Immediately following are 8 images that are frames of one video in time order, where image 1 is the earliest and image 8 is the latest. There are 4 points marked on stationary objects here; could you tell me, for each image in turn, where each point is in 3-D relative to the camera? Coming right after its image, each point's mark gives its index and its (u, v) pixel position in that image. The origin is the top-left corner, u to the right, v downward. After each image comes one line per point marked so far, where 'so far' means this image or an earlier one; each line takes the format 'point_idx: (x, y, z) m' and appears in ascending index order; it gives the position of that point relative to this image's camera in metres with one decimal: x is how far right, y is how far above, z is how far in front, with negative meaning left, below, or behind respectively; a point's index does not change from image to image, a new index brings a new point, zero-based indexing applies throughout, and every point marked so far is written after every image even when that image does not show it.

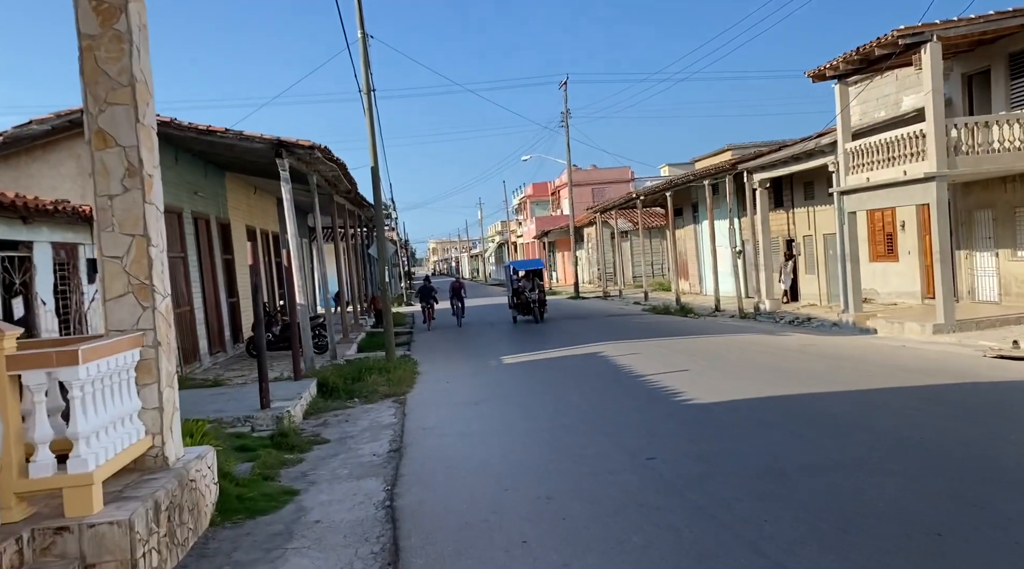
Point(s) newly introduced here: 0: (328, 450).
0: (-1.7, -1.6, +8.3) m
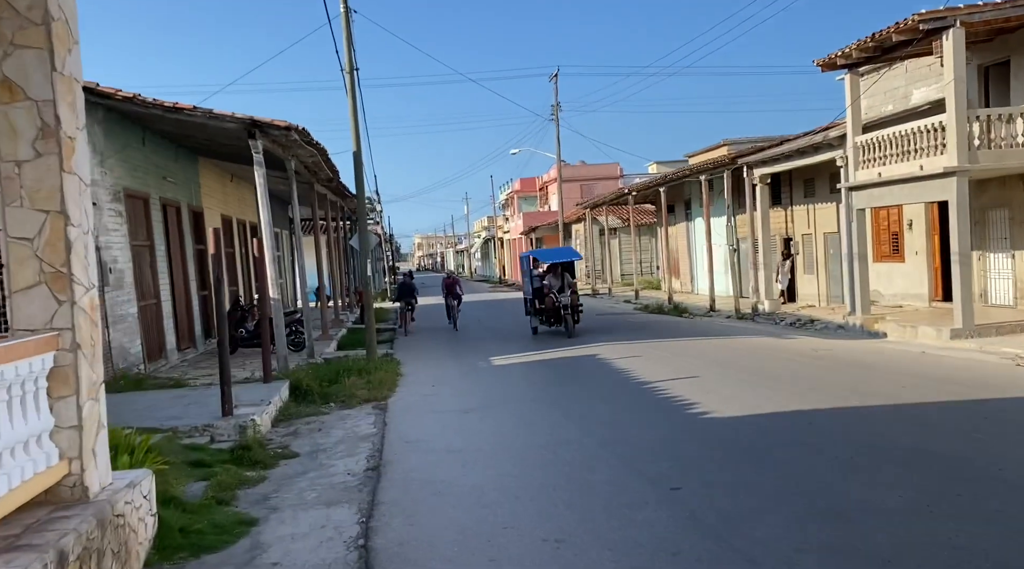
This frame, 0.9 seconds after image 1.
0: (-1.8, -1.5, +7.3) m
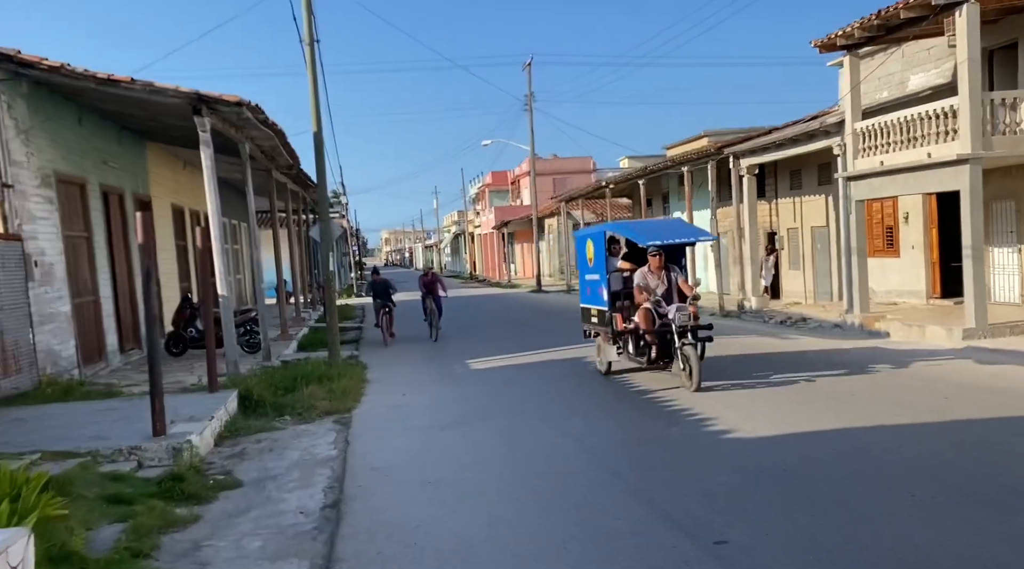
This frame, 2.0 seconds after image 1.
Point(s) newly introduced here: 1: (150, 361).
0: (-1.9, -1.5, +6.0) m
1: (-2.9, -0.6, +7.1) m
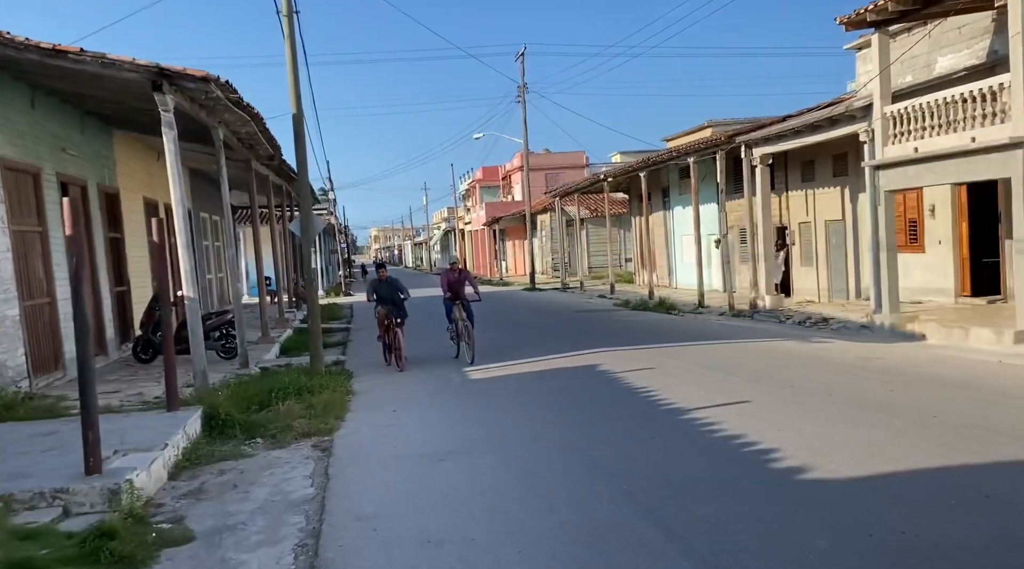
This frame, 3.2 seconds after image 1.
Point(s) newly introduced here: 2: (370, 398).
0: (-1.7, -1.5, +4.7) m
1: (-2.8, -0.6, +5.8) m
2: (-1.5, -1.2, +9.6) m
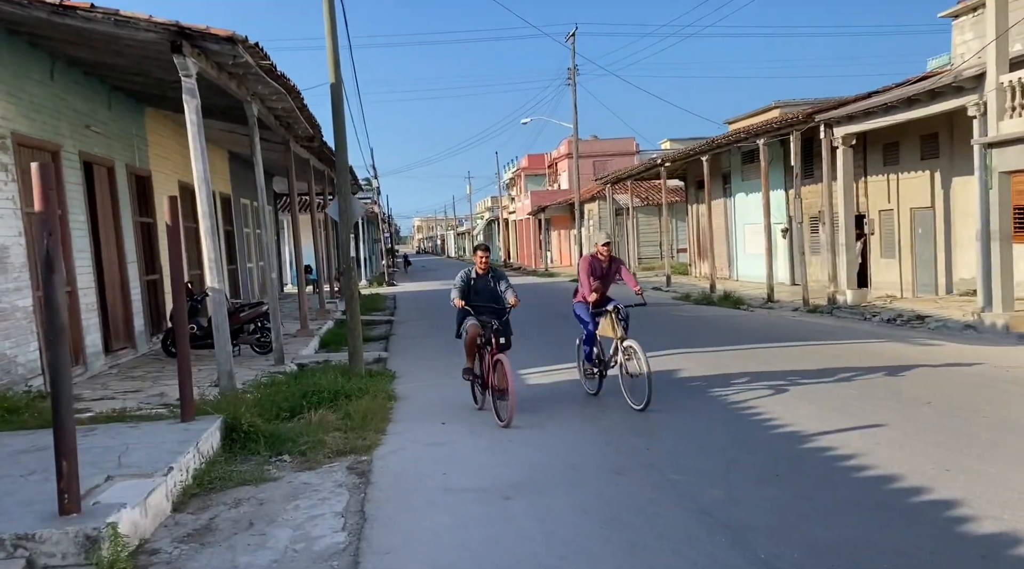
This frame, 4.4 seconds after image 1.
0: (-1.3, -1.4, +3.5) m
1: (-2.3, -0.6, +4.6) m
2: (-0.9, -1.1, +8.3) m
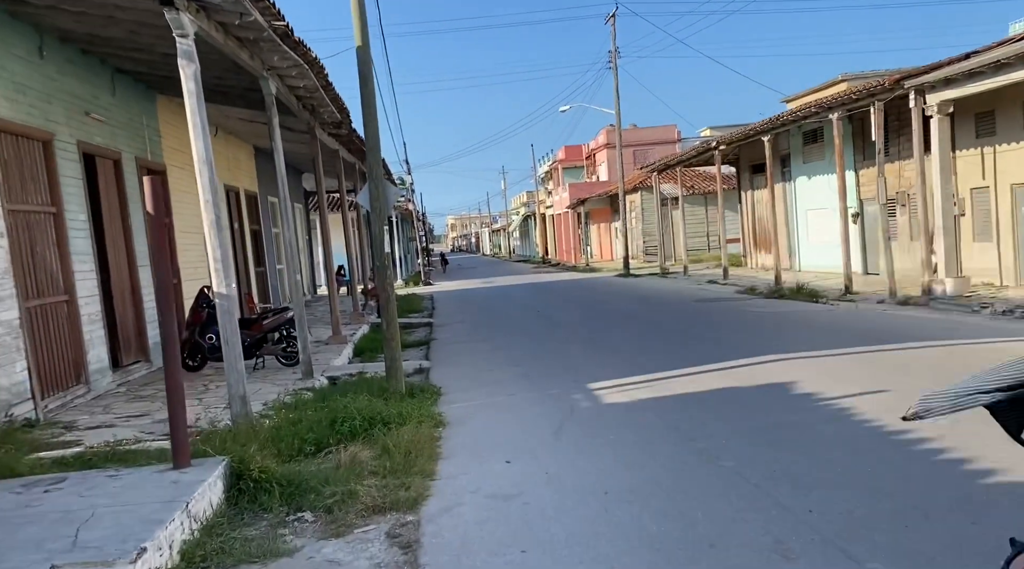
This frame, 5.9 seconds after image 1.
0: (-0.9, -1.5, +1.9) m
1: (-1.9, -0.6, +3.0) m
2: (-0.3, -1.1, +6.7) m
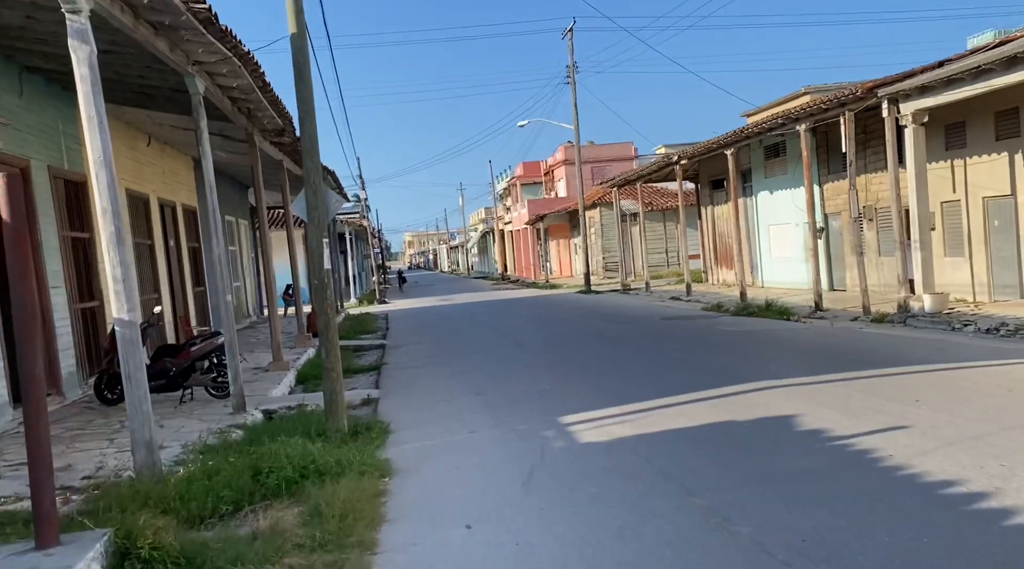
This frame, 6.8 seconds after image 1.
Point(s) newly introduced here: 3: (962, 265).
0: (-1.0, -1.5, +0.8) m
1: (-2.0, -0.7, +1.9) m
2: (-0.6, -1.3, +5.6) m
3: (+8.3, +0.4, +16.3) m
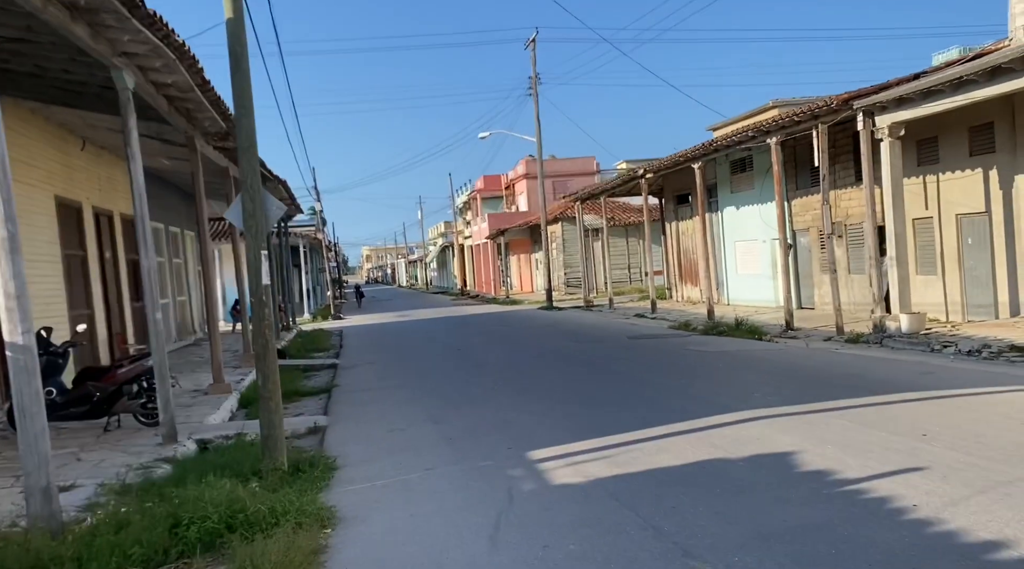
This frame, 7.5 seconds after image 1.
0: (-0.9, -1.5, -0.1) m
1: (-2.0, -0.7, +1.0) m
2: (-0.8, -1.4, +4.8) m
3: (+7.6, 0.0, +15.9) m
